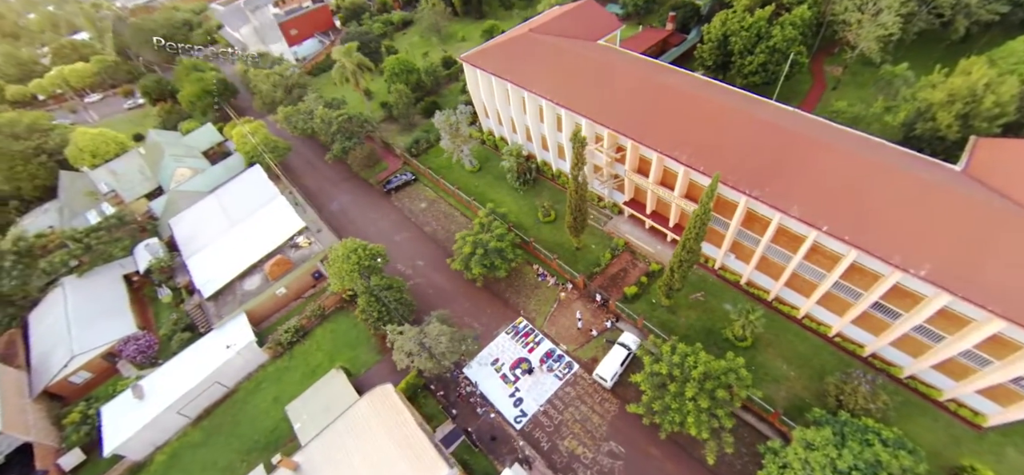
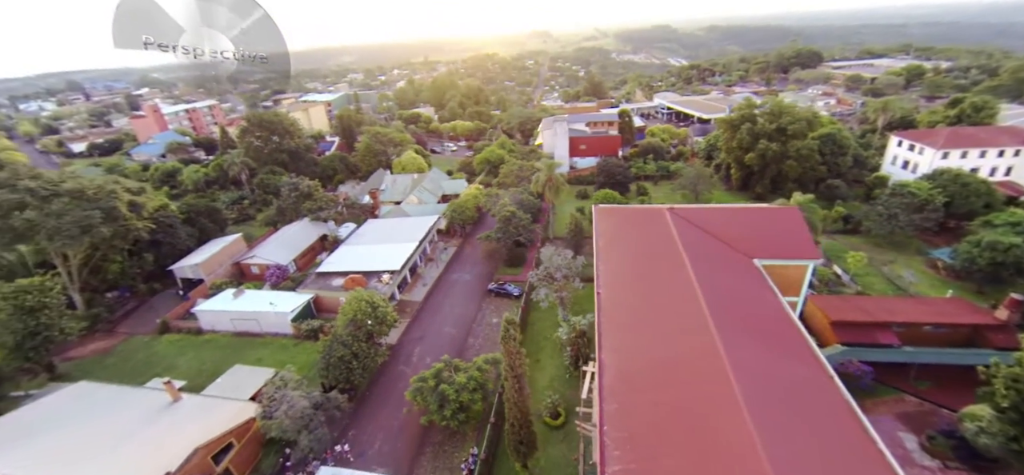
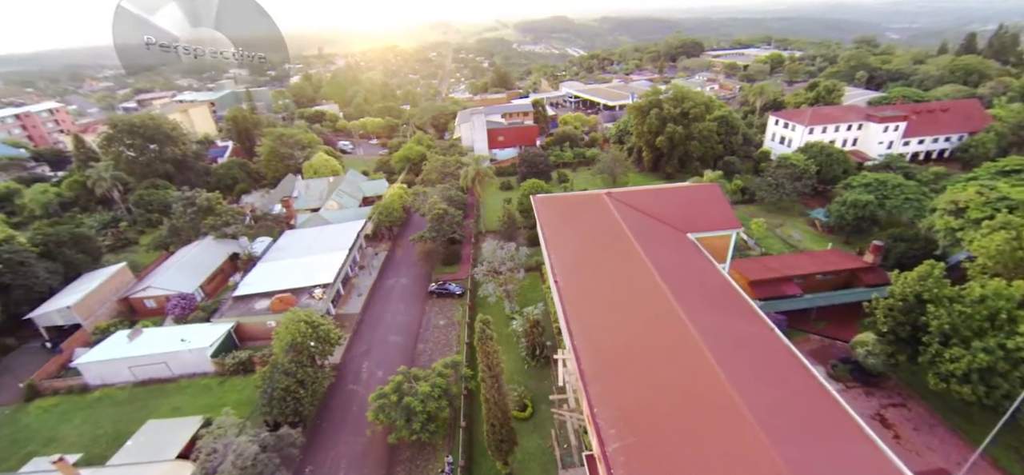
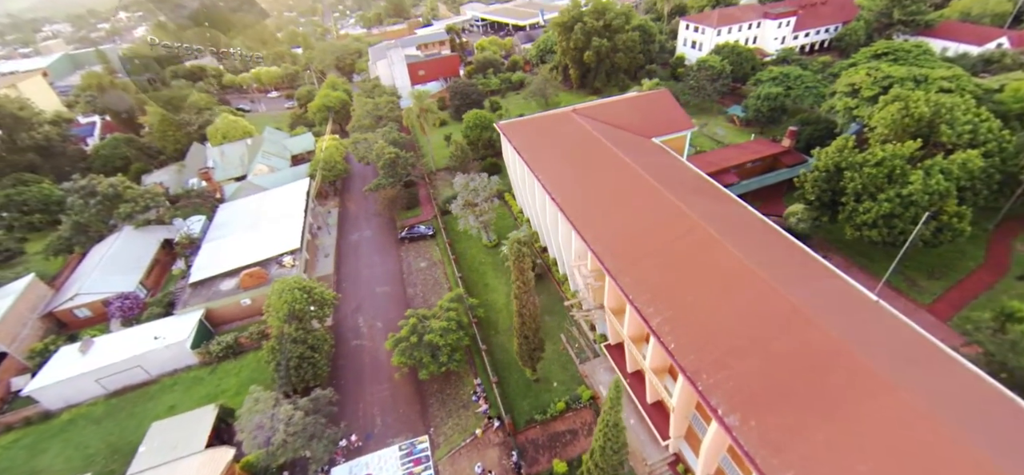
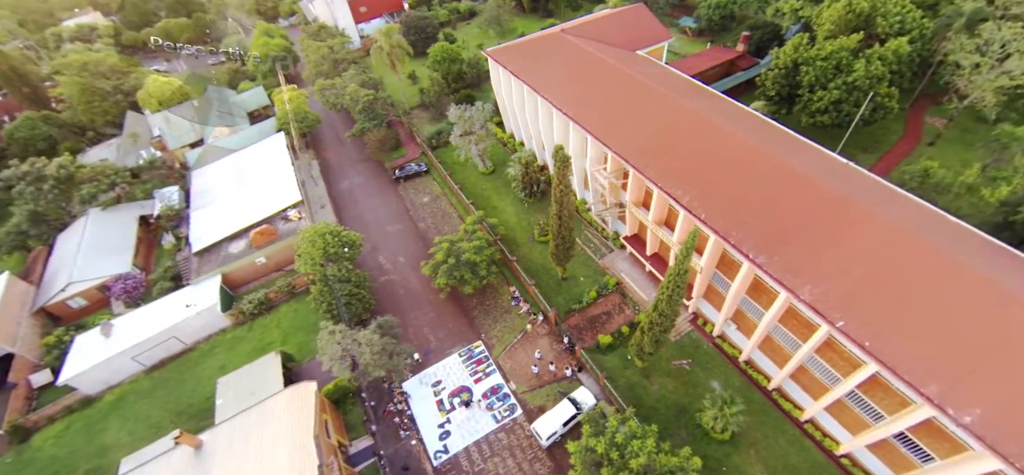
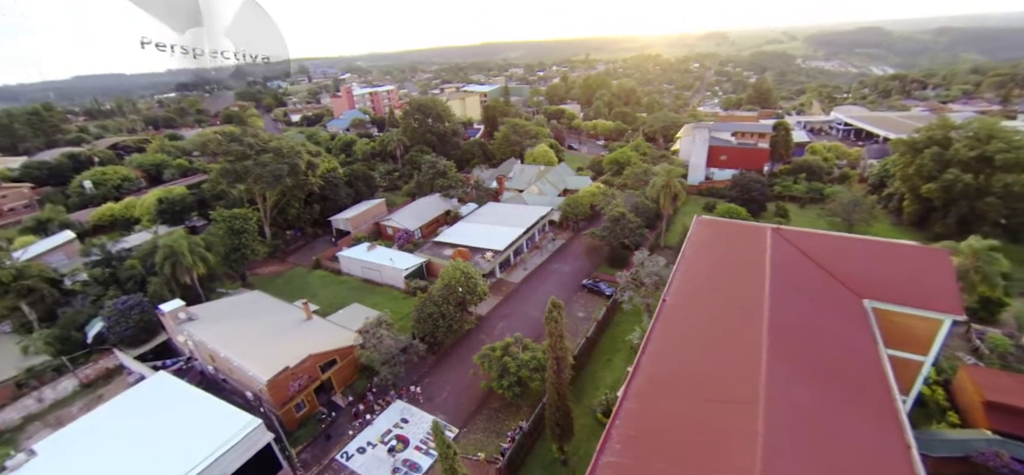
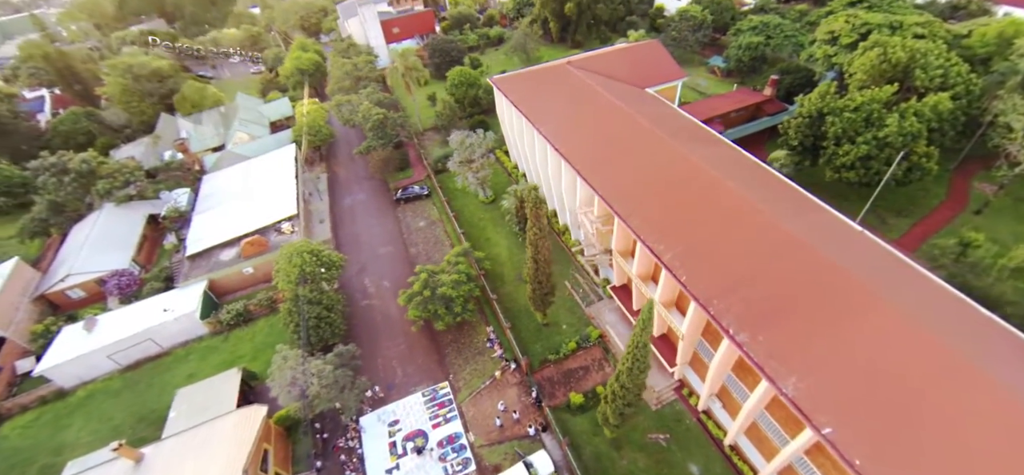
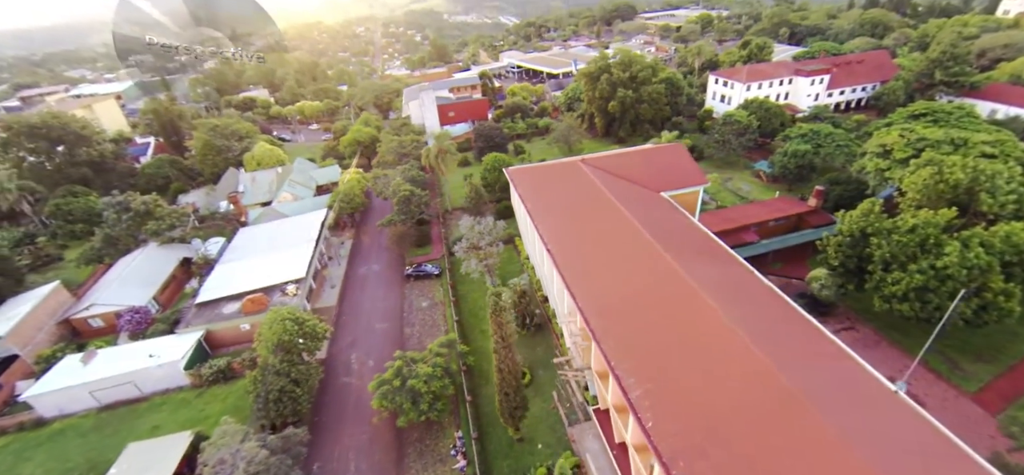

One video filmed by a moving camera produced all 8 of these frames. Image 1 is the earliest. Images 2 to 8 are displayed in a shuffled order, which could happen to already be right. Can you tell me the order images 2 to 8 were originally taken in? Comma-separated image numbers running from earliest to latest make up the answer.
5, 7, 4, 8, 3, 2, 6
